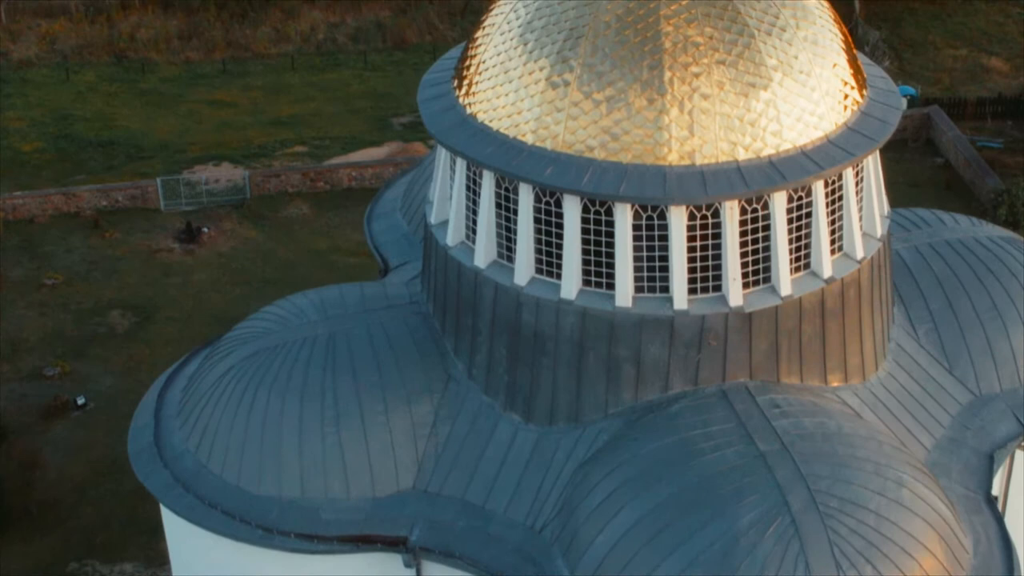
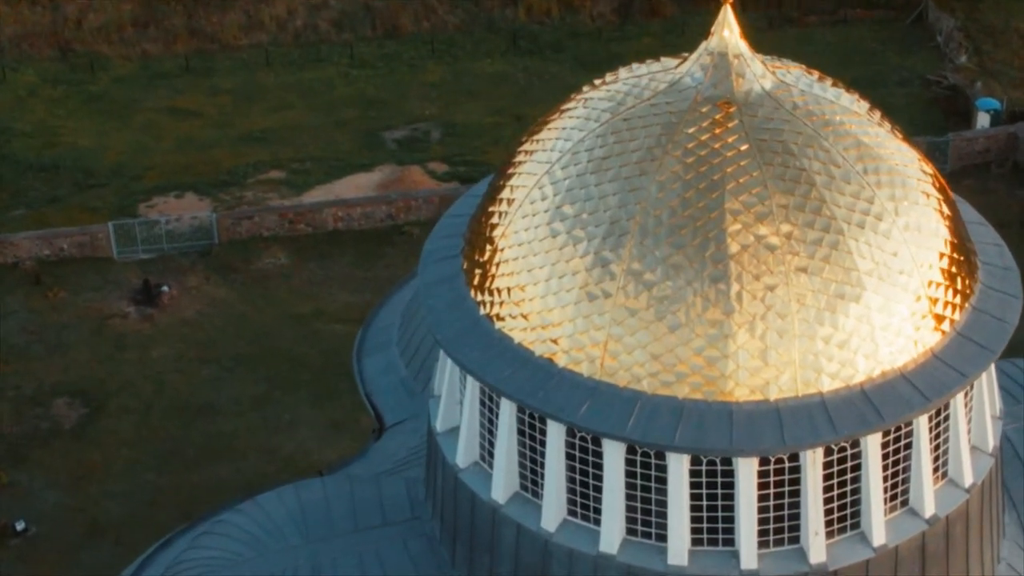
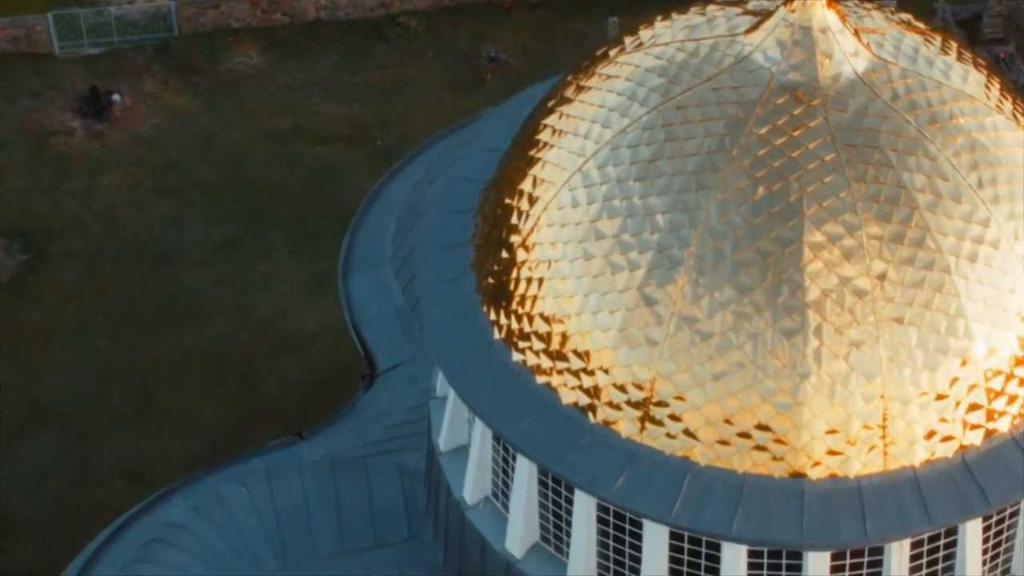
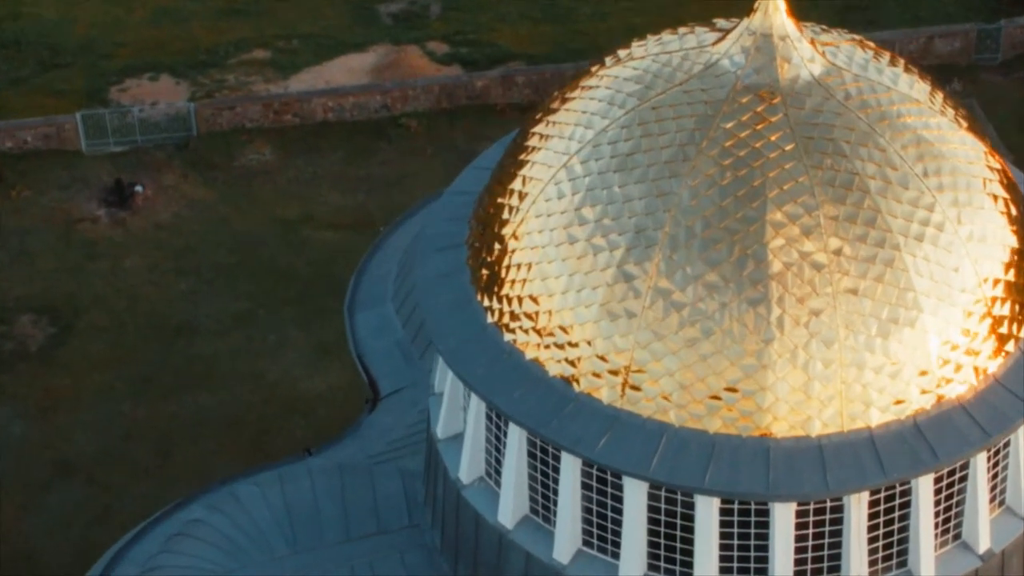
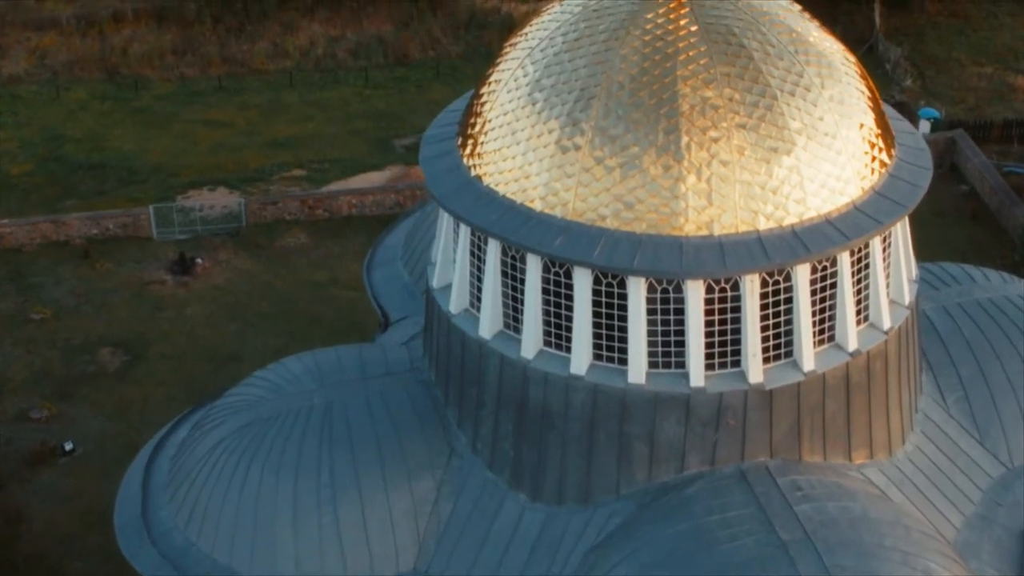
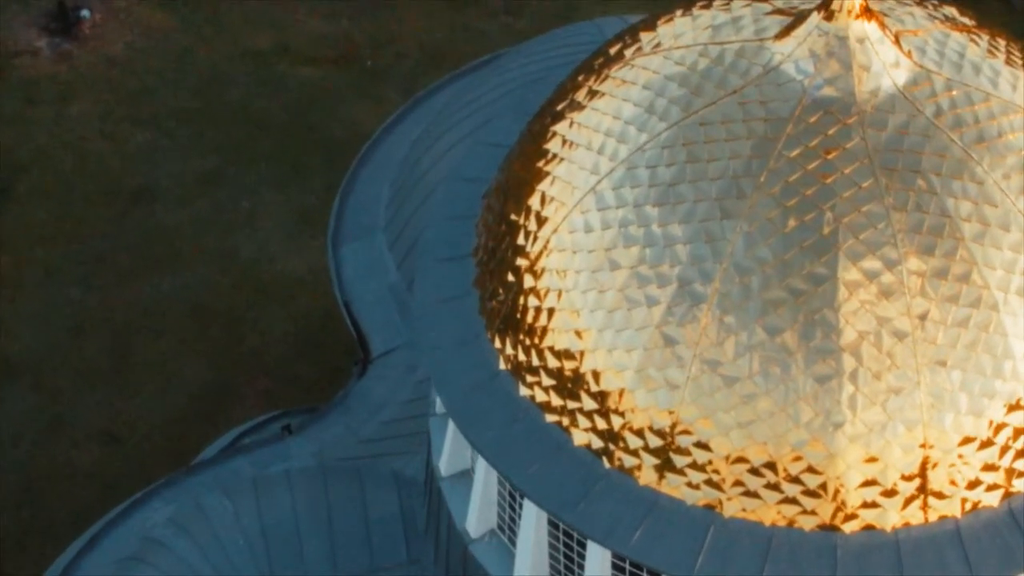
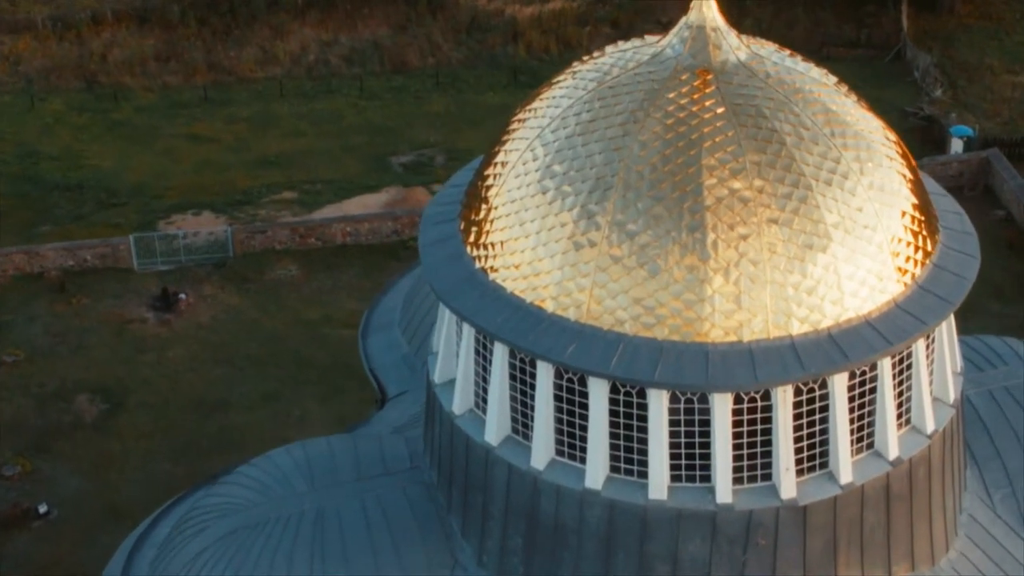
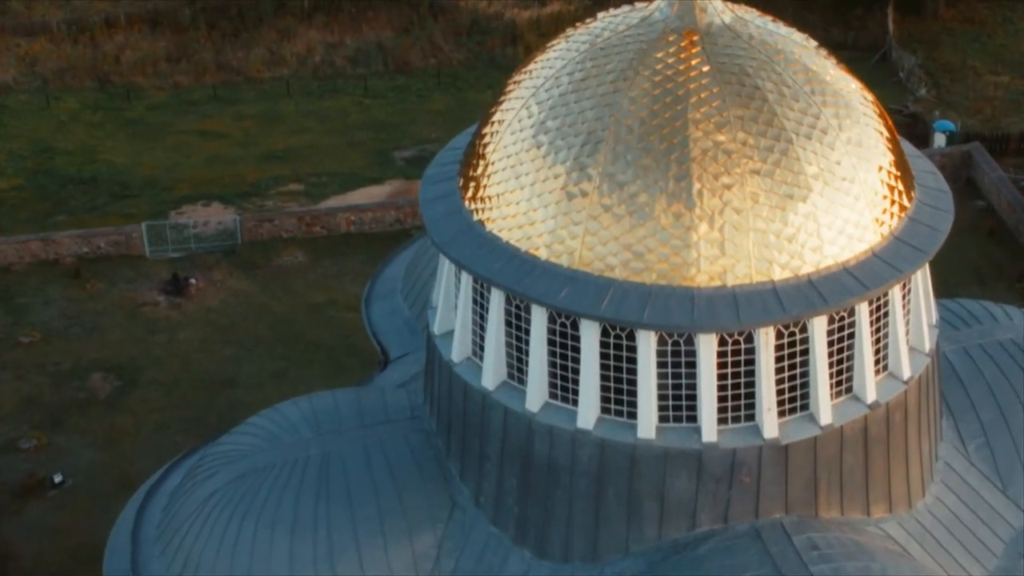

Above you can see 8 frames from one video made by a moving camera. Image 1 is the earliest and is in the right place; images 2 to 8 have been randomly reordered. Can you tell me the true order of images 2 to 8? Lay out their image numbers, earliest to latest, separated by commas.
5, 8, 7, 2, 4, 3, 6
